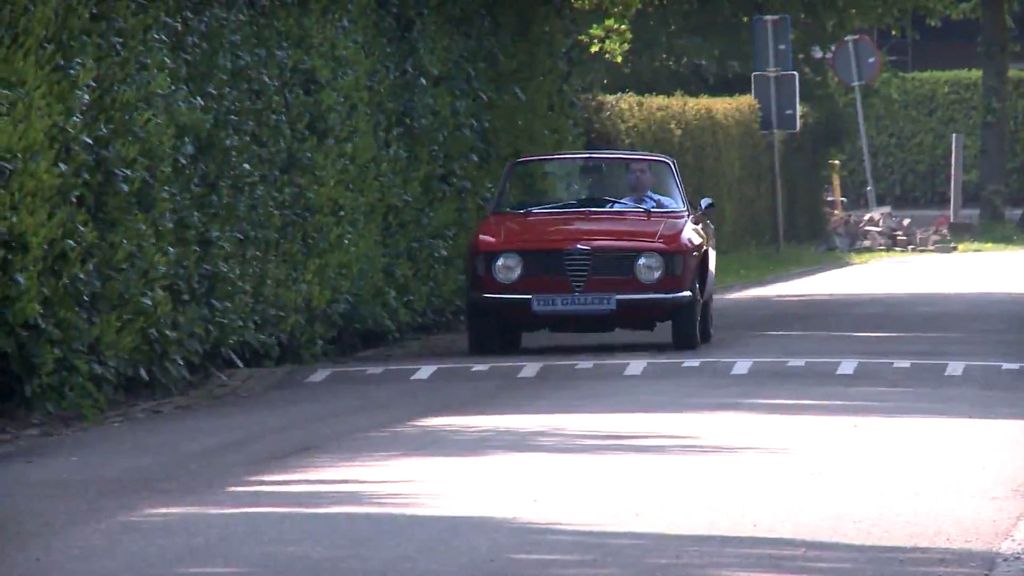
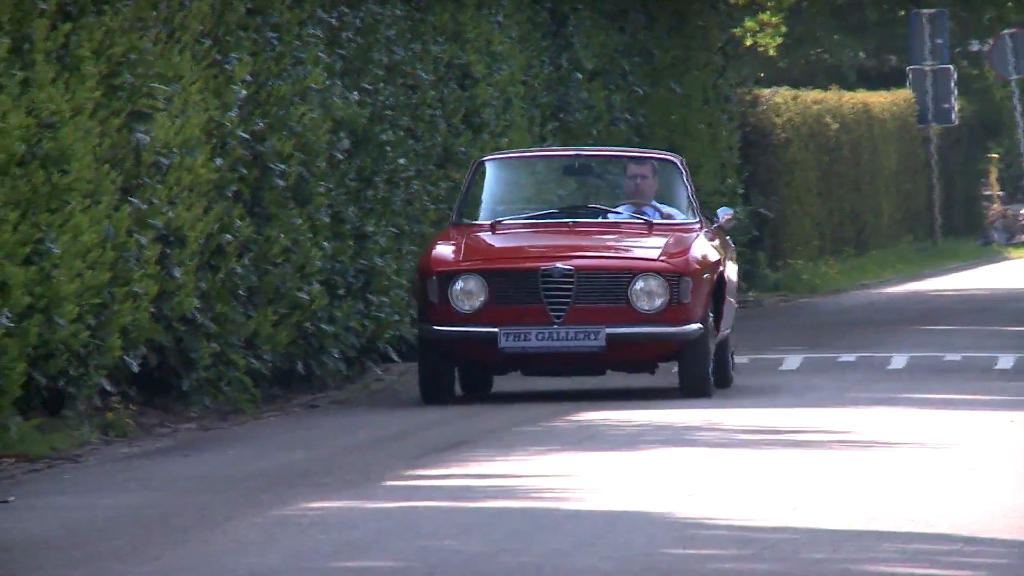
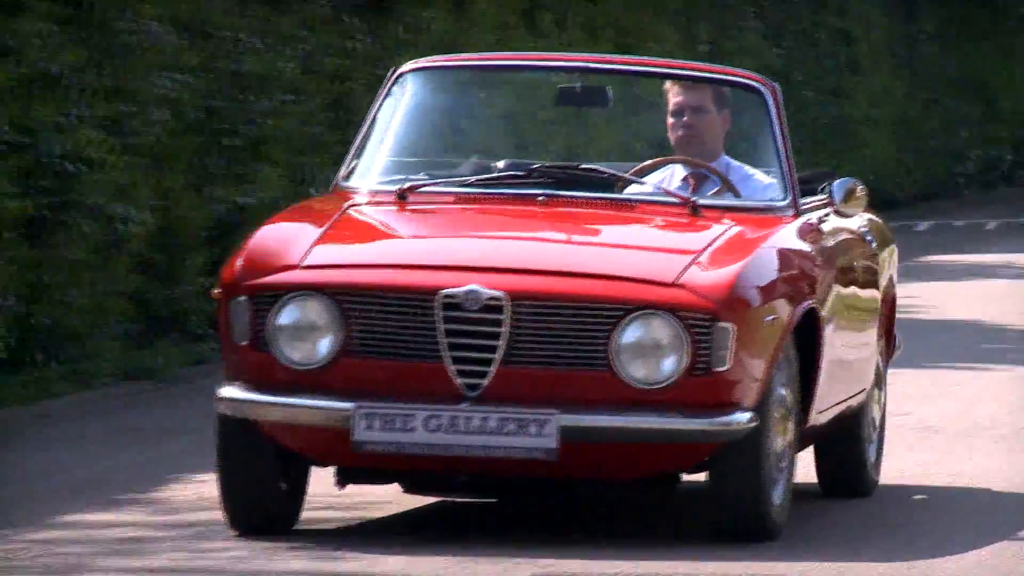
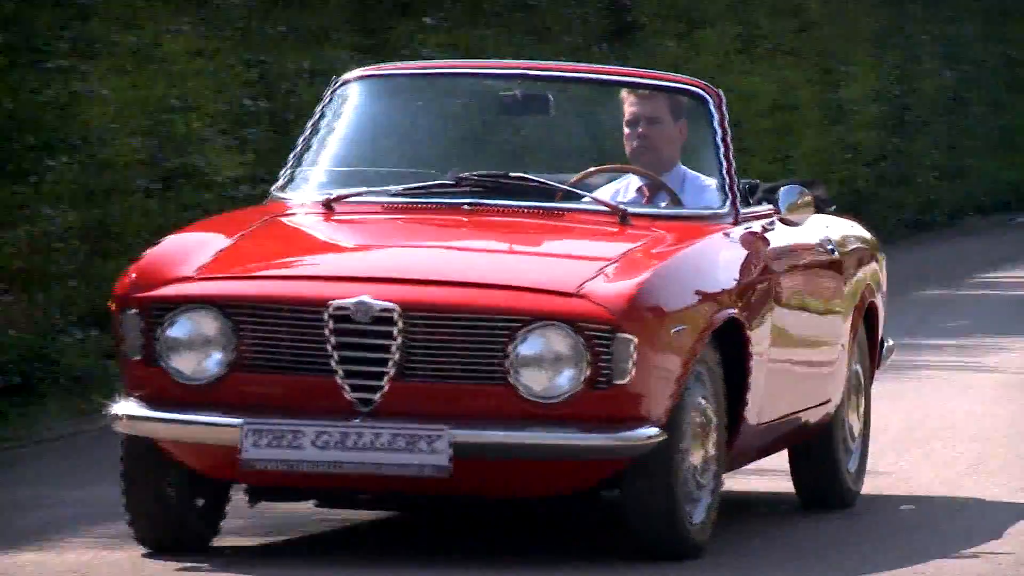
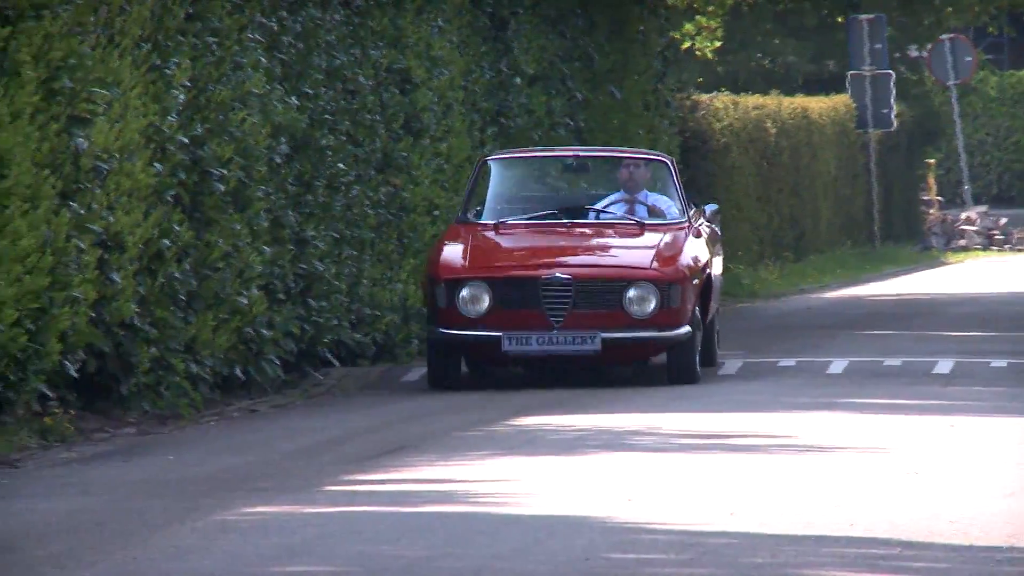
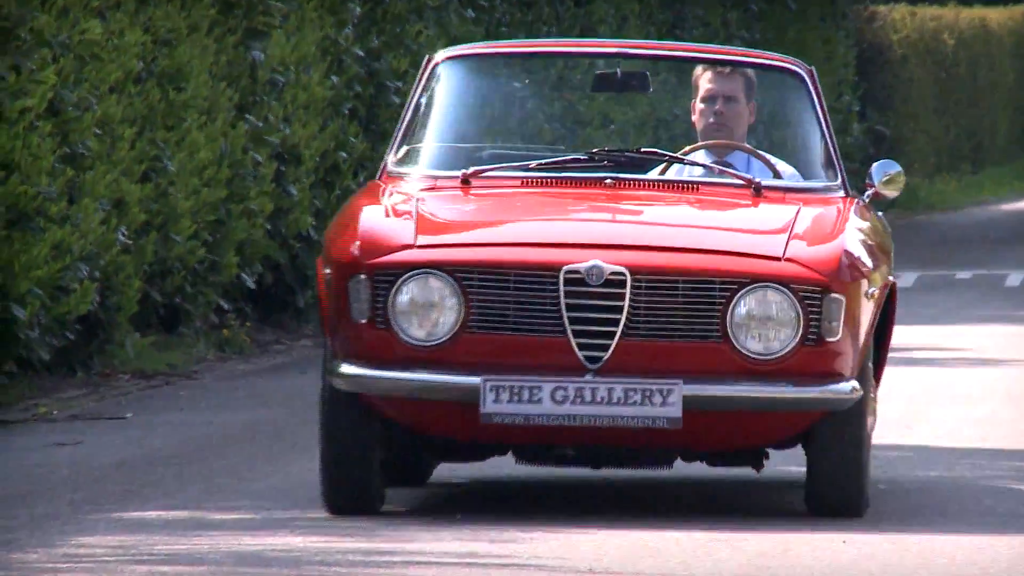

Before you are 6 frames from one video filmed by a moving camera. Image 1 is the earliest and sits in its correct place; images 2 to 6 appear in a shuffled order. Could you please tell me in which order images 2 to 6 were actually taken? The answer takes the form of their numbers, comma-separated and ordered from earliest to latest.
5, 2, 6, 3, 4
